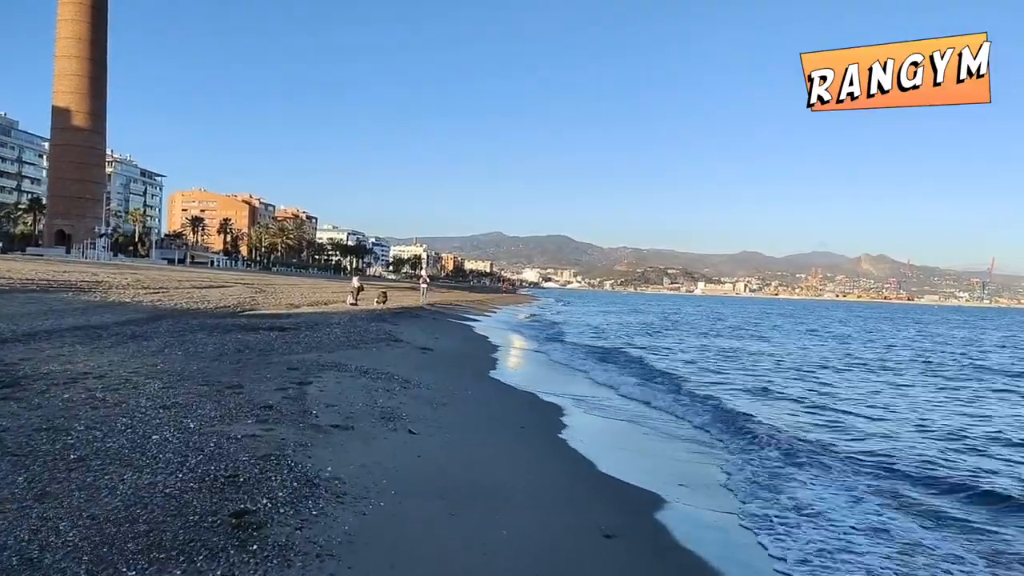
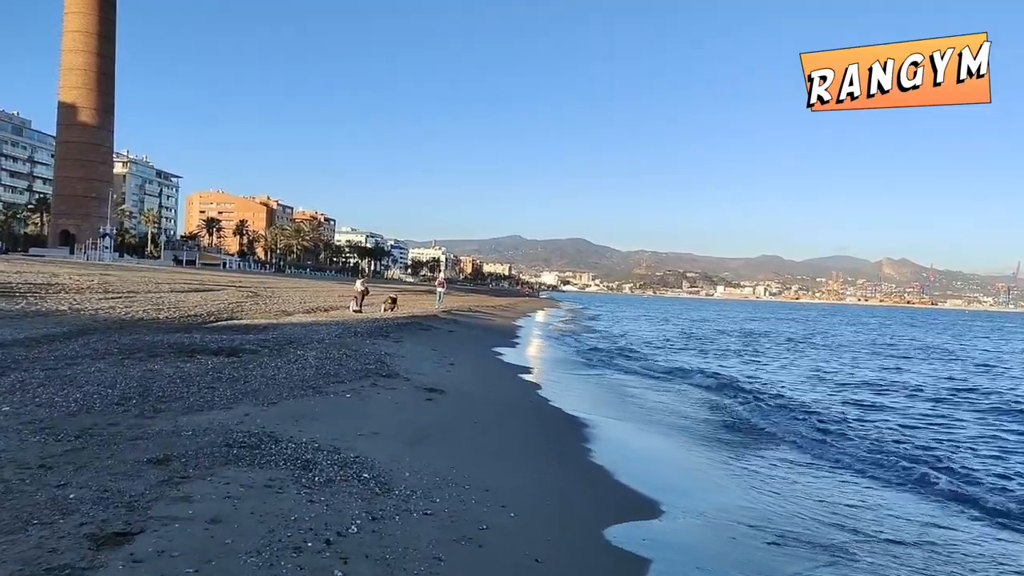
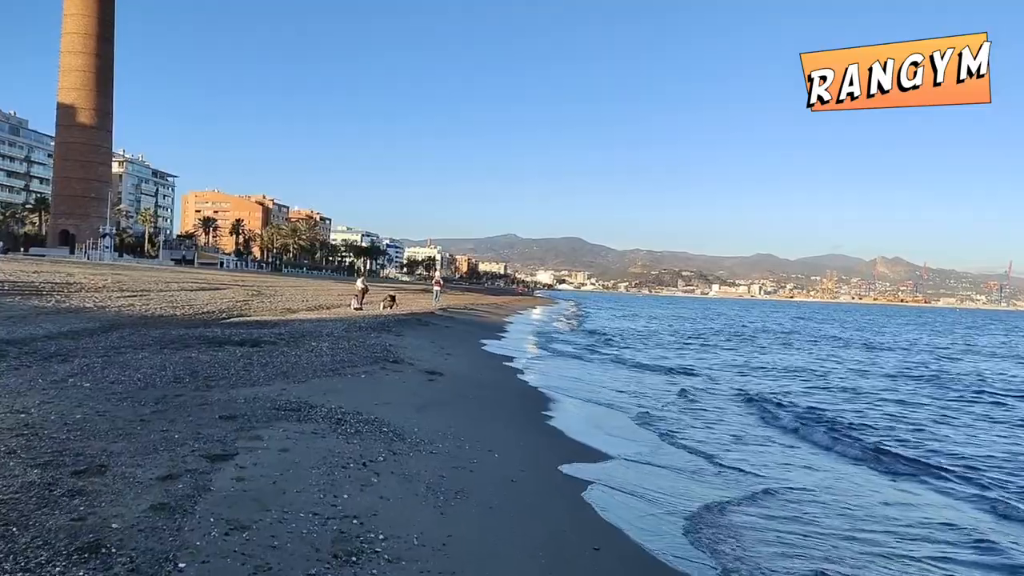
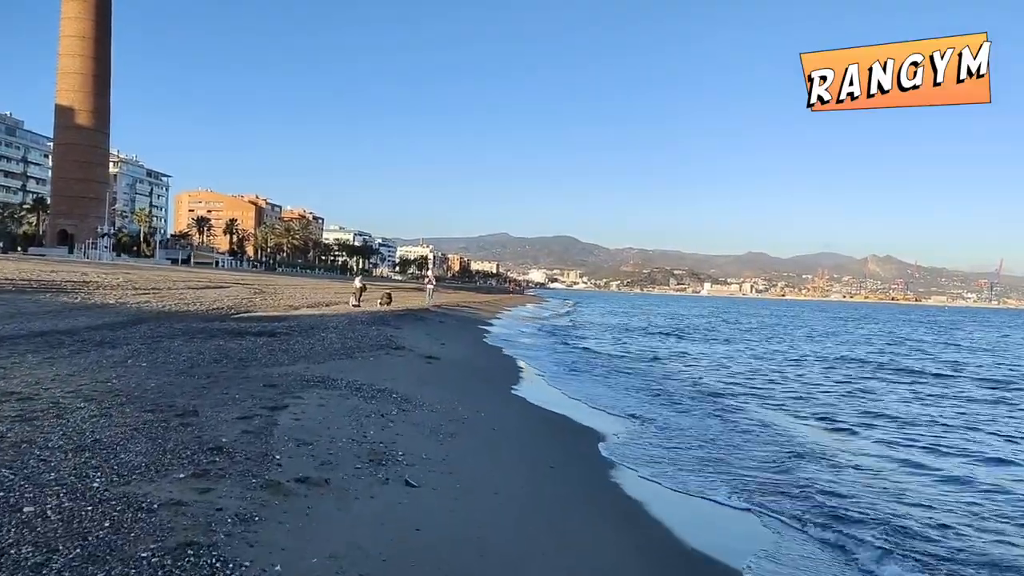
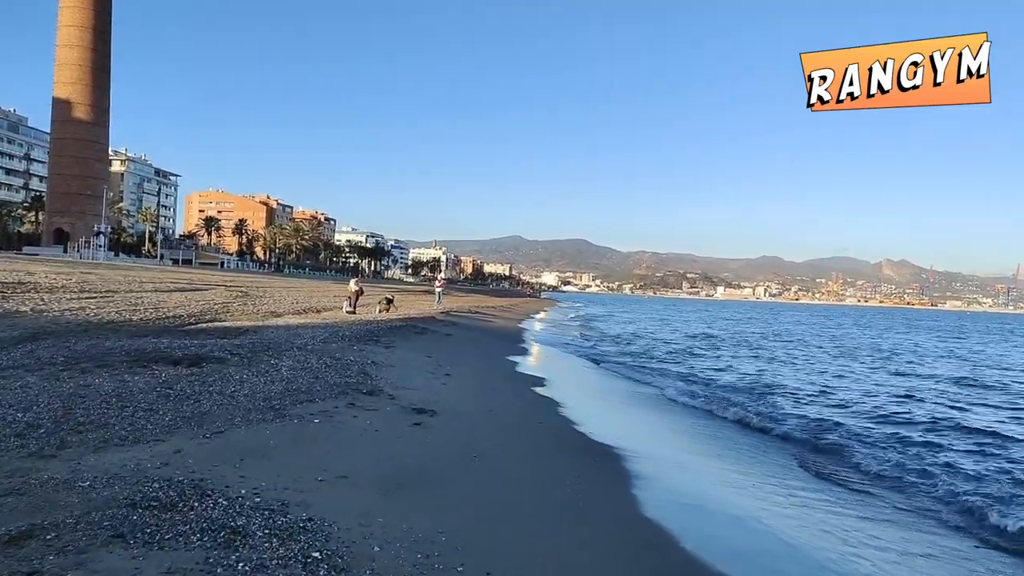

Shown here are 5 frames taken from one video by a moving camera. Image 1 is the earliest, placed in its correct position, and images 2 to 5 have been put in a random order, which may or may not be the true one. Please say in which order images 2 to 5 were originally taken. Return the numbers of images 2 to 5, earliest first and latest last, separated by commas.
4, 3, 2, 5
